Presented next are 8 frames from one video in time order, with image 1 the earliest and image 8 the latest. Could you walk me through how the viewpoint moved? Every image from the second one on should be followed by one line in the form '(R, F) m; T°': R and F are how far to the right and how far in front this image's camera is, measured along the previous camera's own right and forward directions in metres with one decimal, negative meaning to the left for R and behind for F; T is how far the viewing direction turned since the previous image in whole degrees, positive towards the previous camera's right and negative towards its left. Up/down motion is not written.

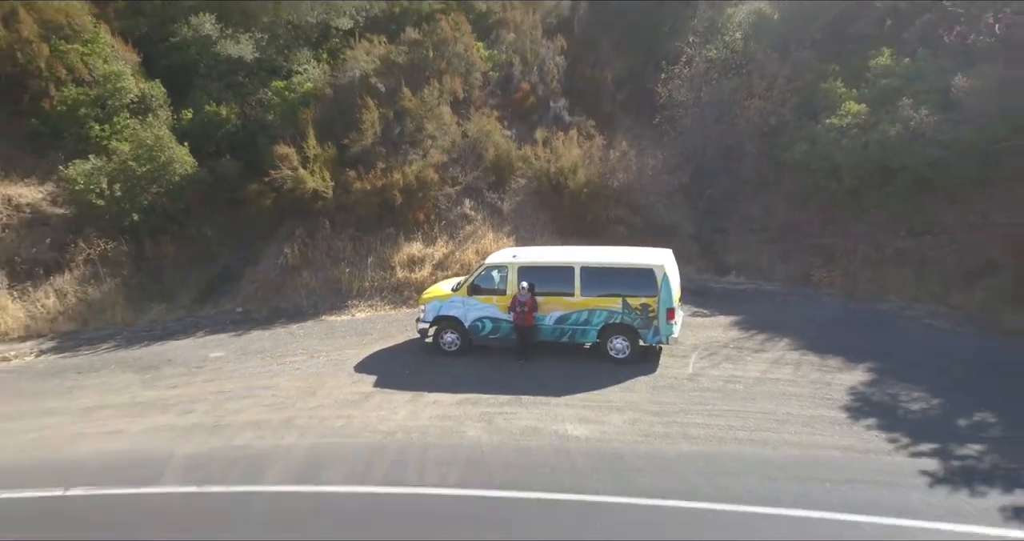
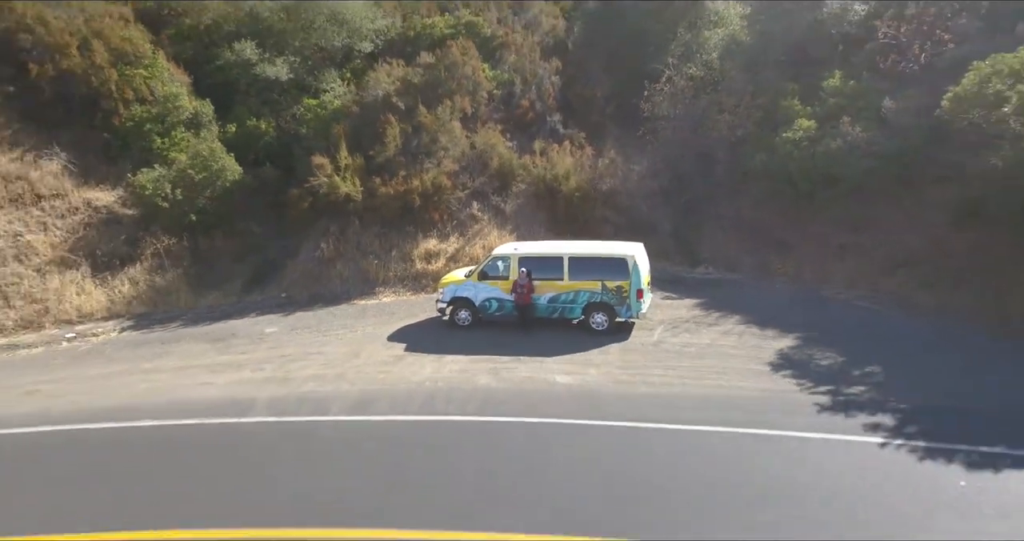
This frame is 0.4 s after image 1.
(0.0, -1.4) m; 0°
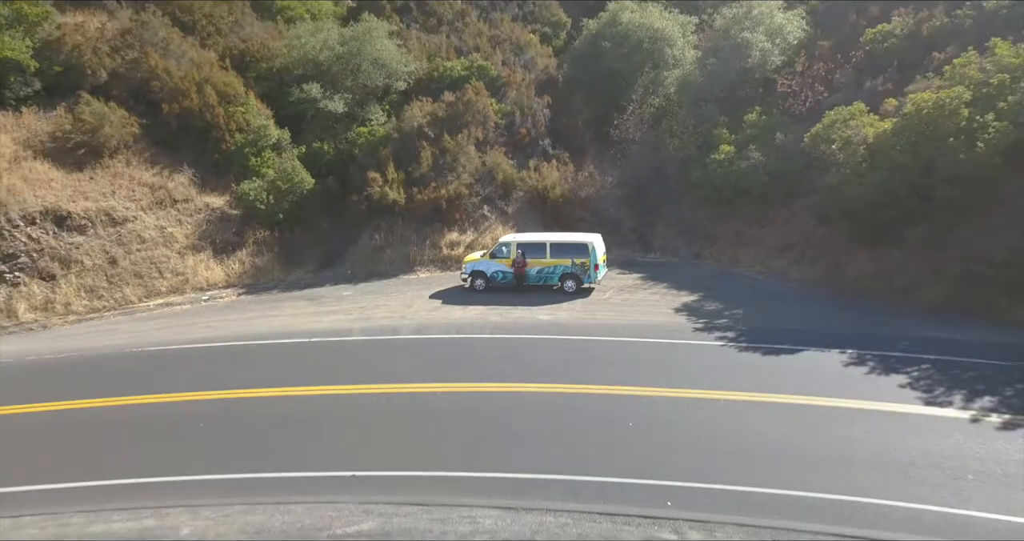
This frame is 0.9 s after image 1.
(0.0, -3.6) m; 0°
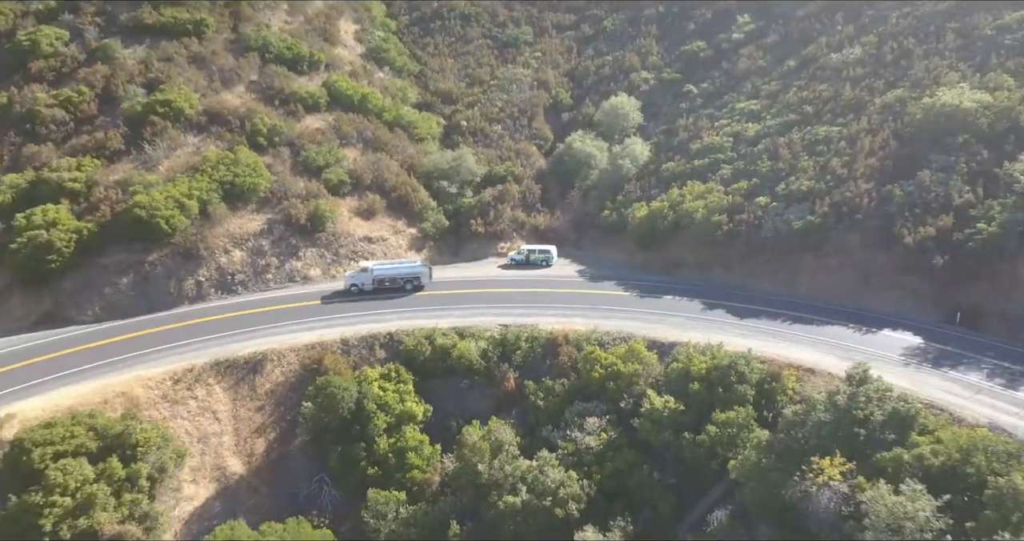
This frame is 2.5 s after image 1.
(-0.2, -21.2) m; -1°
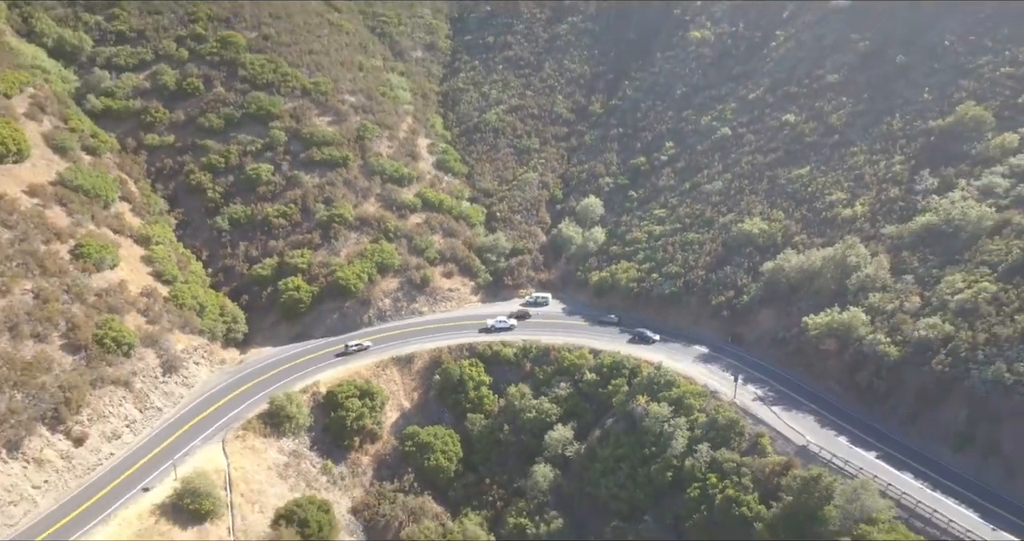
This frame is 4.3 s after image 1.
(-0.6, -27.6) m; -1°
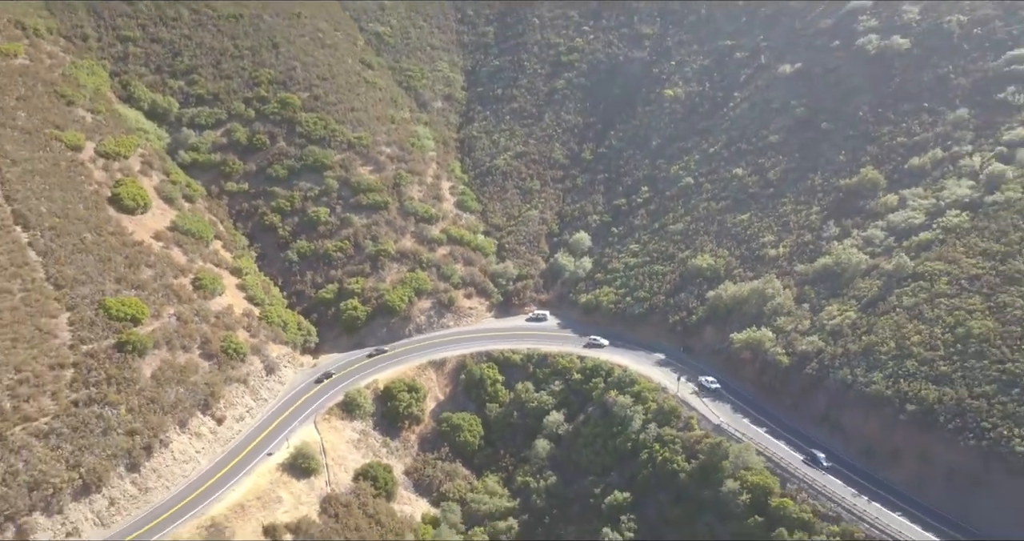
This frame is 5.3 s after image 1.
(-0.5, -16.9) m; 0°
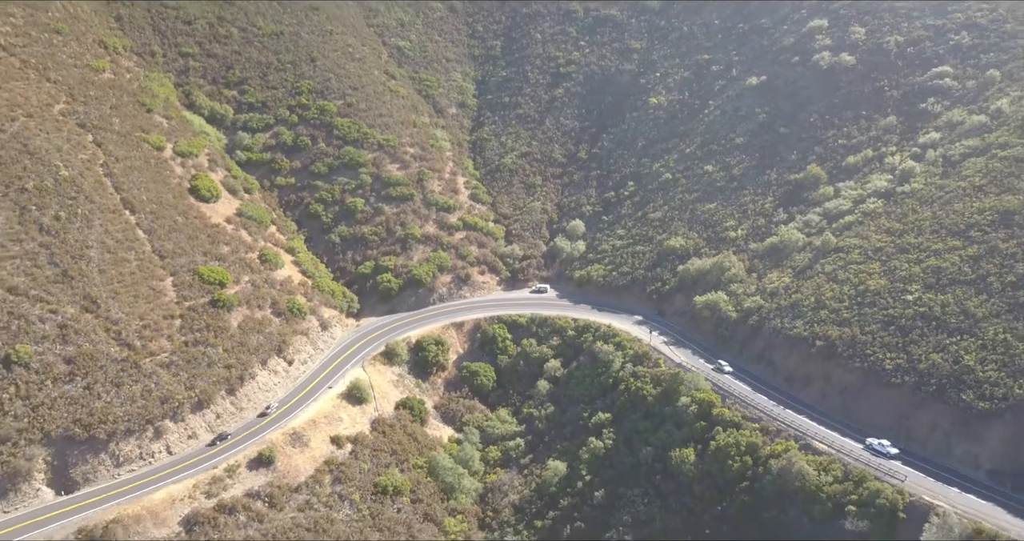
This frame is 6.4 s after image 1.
(-0.5, -15.1) m; 0°
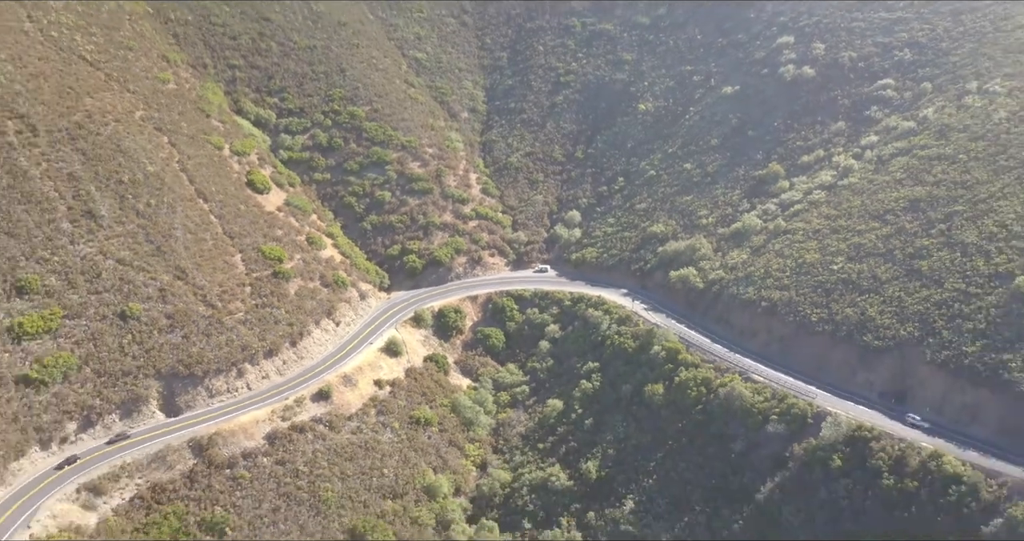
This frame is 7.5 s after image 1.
(-0.6, -15.5) m; 0°
